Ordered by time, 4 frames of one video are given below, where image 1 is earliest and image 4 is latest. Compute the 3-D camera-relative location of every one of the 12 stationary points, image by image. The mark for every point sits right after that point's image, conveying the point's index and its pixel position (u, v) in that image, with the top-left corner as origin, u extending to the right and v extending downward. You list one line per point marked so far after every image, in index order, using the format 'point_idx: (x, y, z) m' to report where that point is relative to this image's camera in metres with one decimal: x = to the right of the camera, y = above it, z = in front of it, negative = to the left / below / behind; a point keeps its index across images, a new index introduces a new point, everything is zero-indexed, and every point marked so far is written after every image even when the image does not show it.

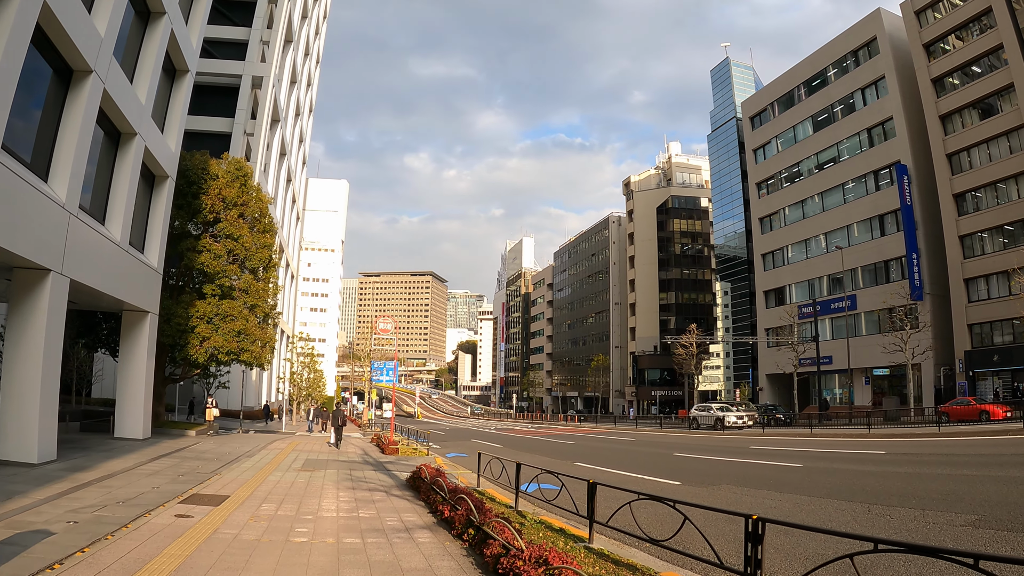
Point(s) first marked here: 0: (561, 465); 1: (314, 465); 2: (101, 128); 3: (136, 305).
0: (+1.4, -5.6, +18.8) m
1: (-5.2, -4.6, +15.7) m
2: (-11.1, +4.3, +16.3) m
3: (-11.3, -0.5, +18.0) m
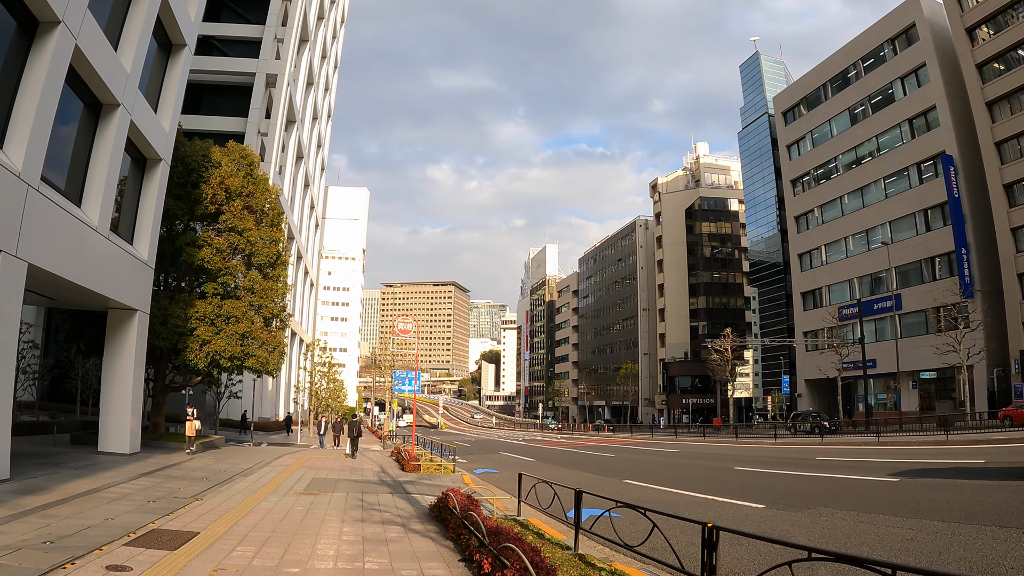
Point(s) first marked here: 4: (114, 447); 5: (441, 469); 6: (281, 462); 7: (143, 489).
0: (+2.5, -5.3, +16.1) m
1: (-4.2, -4.4, +13.3) m
2: (-10.2, +4.5, +14.2) m
3: (-10.3, -0.4, +15.9) m
4: (-10.7, -4.2, +16.2) m
5: (-2.1, -5.5, +18.2) m
6: (-7.0, -5.2, +18.2) m
7: (-7.0, -3.8, +11.4) m
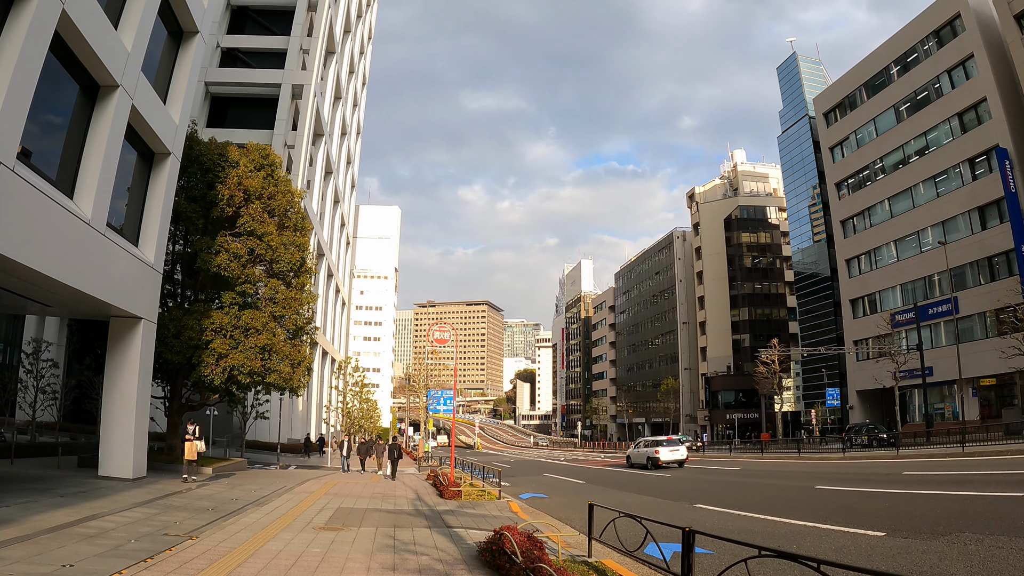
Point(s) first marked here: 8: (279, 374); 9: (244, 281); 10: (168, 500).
0: (+3.8, -5.1, +13.6) m
1: (-3.1, -4.2, +11.1) m
2: (-9.3, +4.4, +12.7) m
3: (-9.1, -0.5, +14.2) m
4: (-9.4, -4.4, +14.4) m
5: (-0.7, -5.4, +15.9) m
6: (-5.6, -5.3, +16.1) m
7: (-6.0, -3.7, +9.5) m
8: (-7.6, -2.8, +19.5) m
9: (-8.6, +0.2, +19.5) m
10: (-6.8, -4.2, +11.9) m
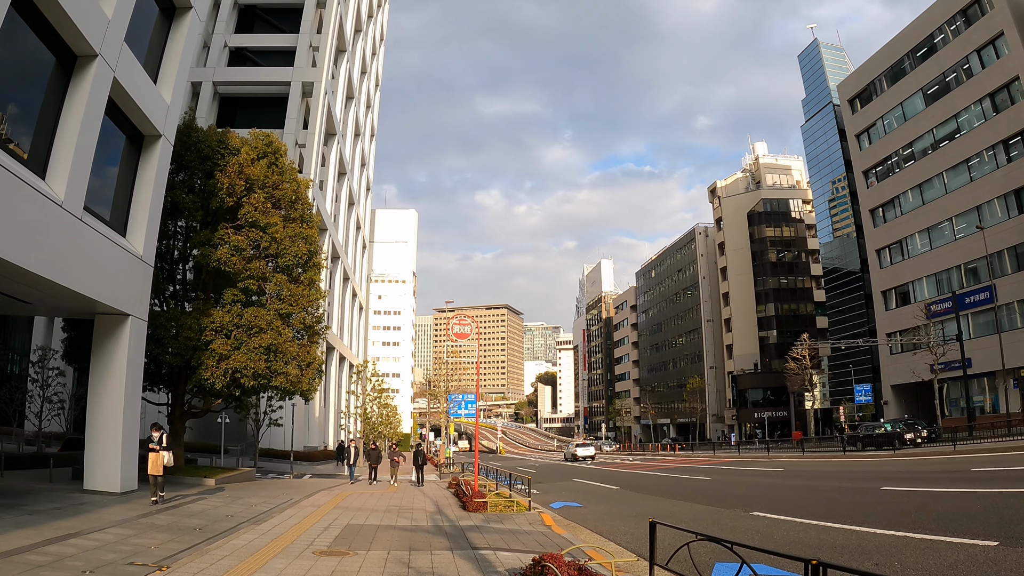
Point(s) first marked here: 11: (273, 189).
0: (+4.5, -4.6, +11.8) m
1: (-2.5, -3.9, +9.5) m
2: (-8.8, +4.6, +11.3) m
3: (-8.6, -0.3, +12.8) m
4: (-8.8, -4.3, +13.0) m
5: (0.0, -5.1, +14.2) m
6: (-4.8, -5.1, +14.6) m
7: (-5.5, -3.4, +8.0) m
8: (-6.8, -2.6, +18.1) m
9: (-7.9, +0.3, +18.1) m
10: (-6.2, -4.0, +10.5) m
11: (-7.7, +3.2, +19.1) m
